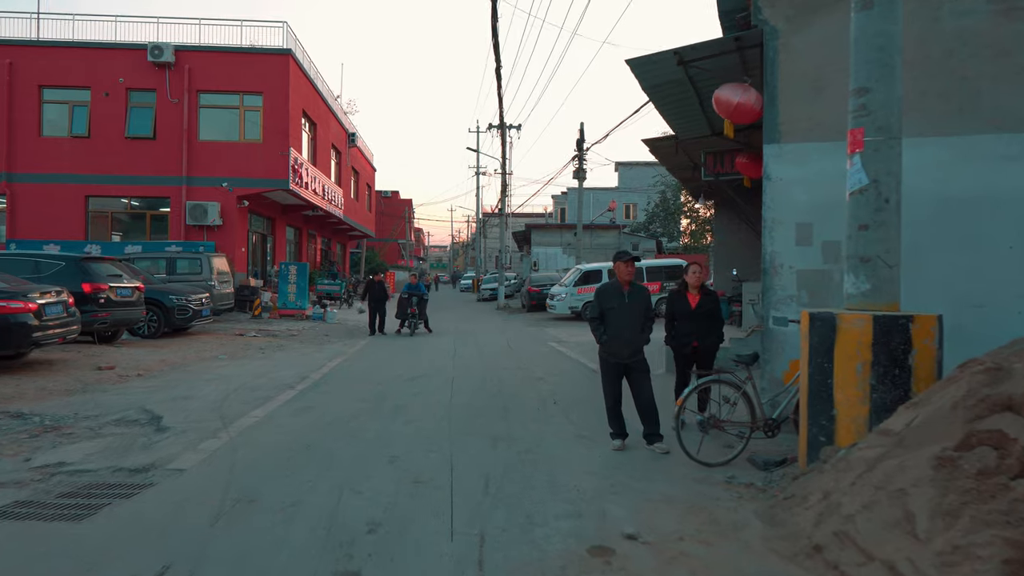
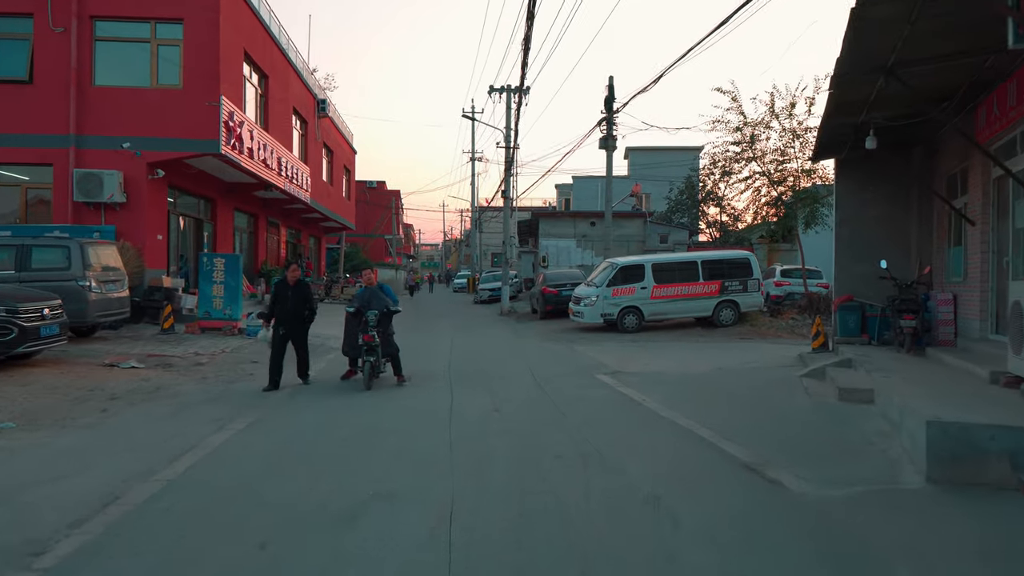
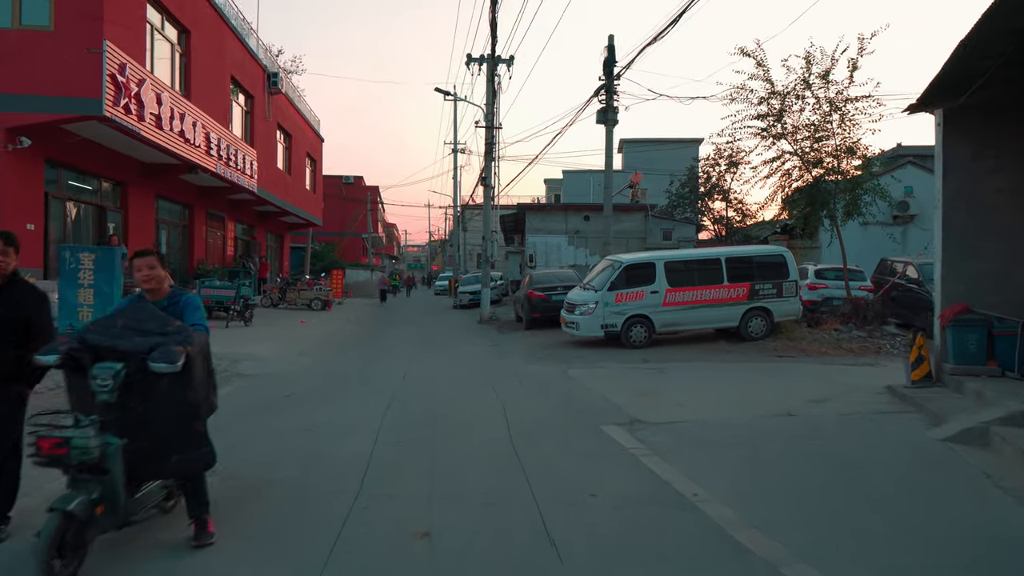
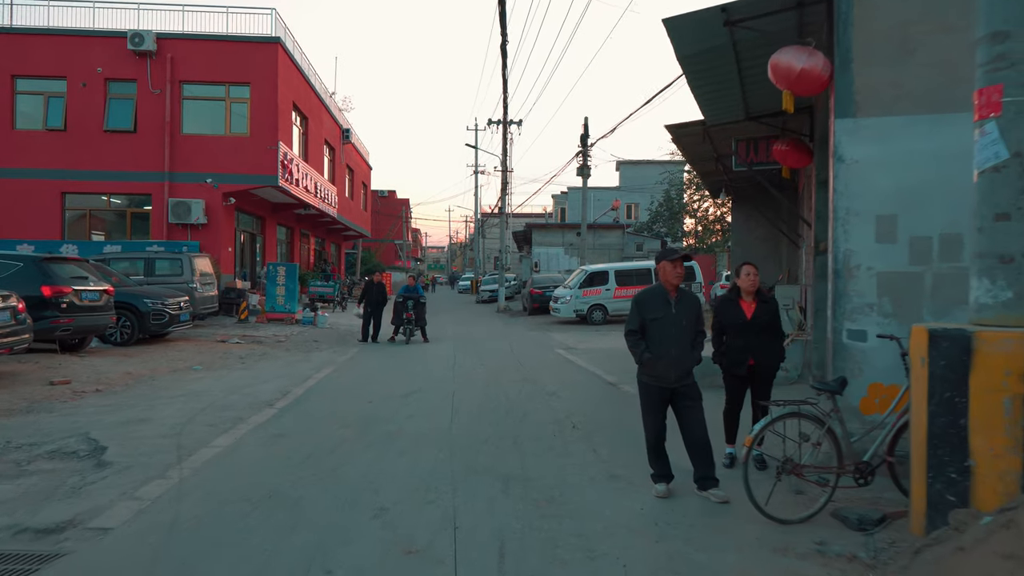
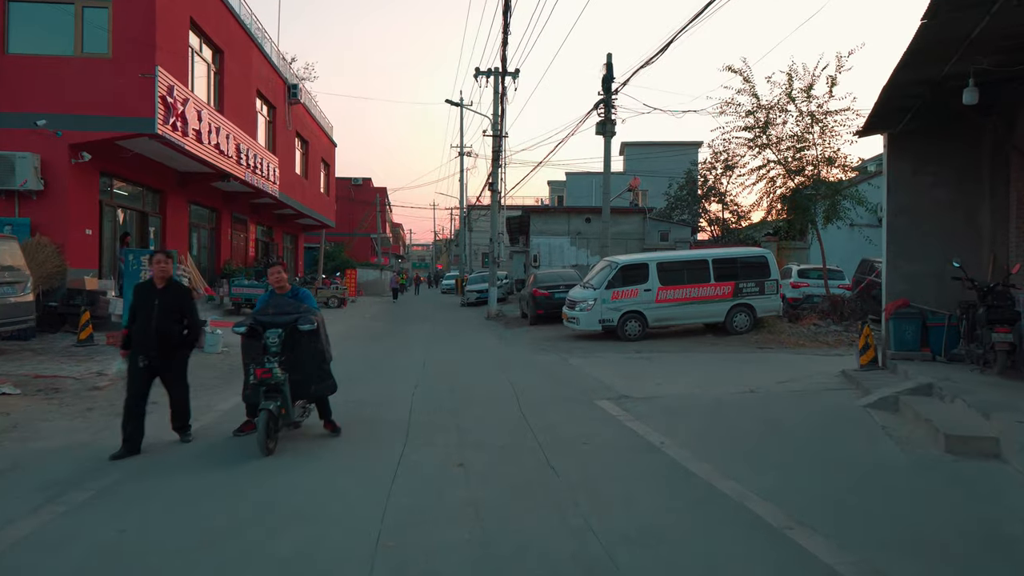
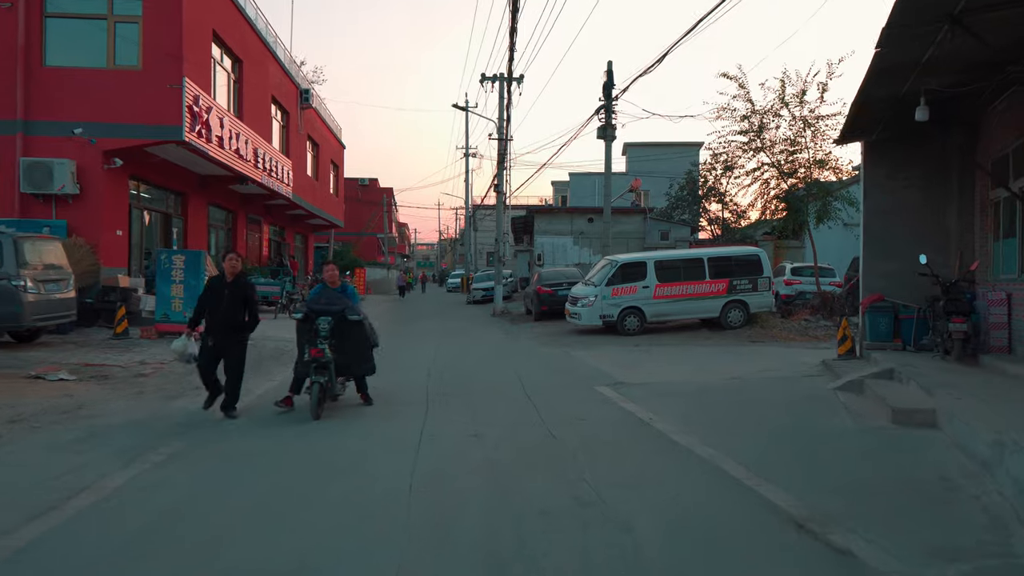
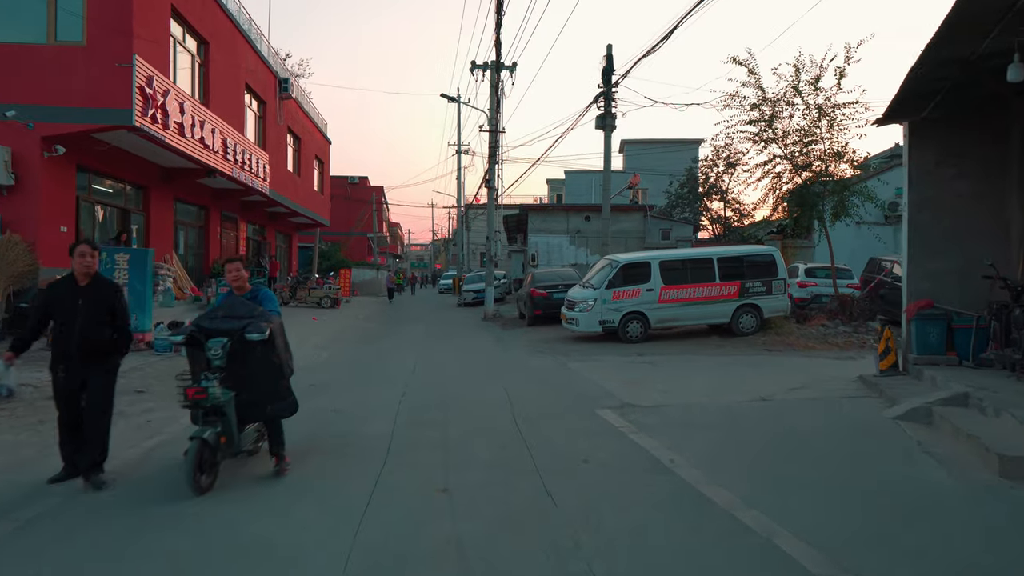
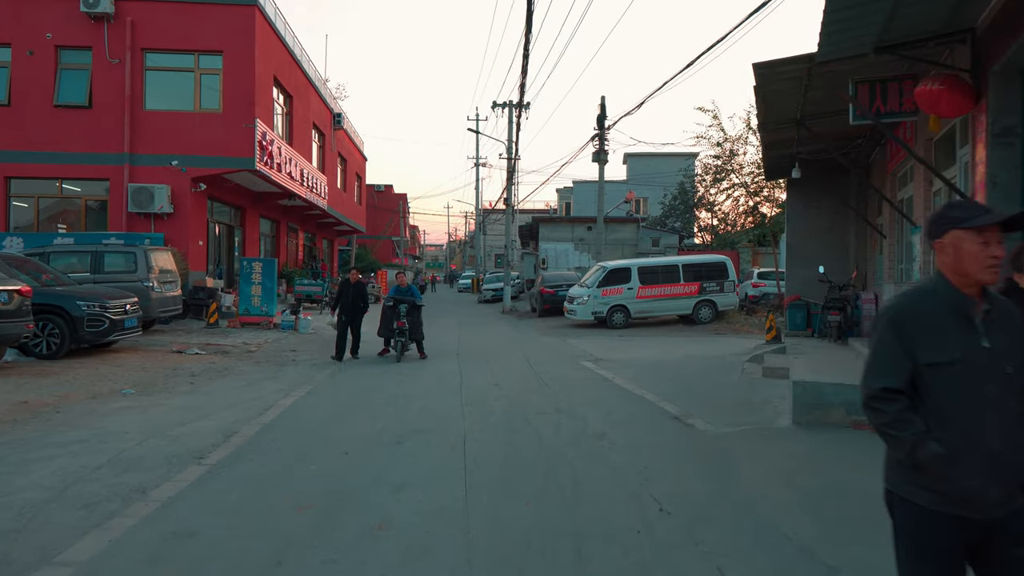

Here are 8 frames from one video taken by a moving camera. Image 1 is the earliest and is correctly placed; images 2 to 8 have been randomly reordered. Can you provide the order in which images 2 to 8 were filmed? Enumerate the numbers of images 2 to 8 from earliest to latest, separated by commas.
4, 8, 2, 6, 5, 7, 3
